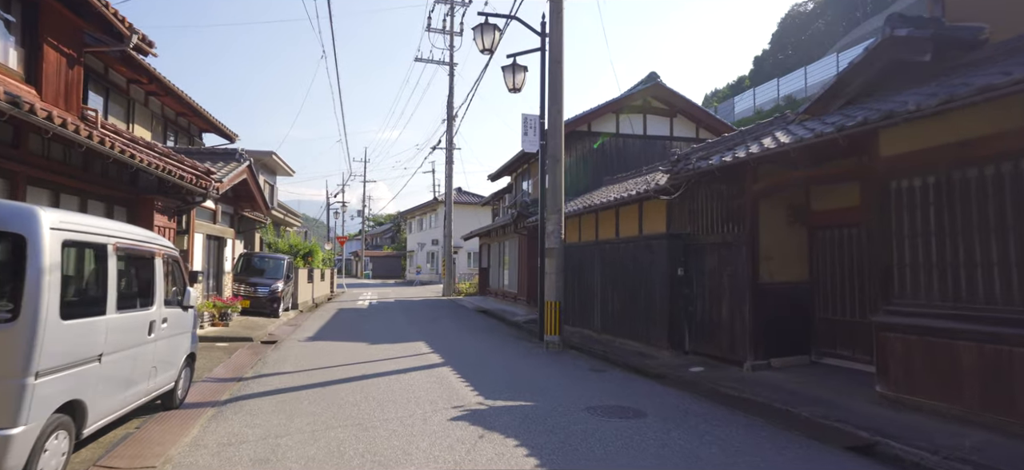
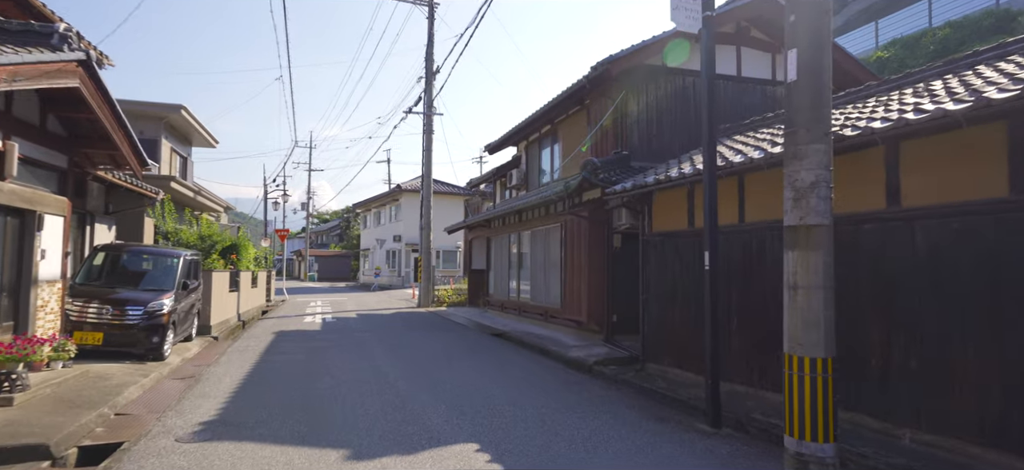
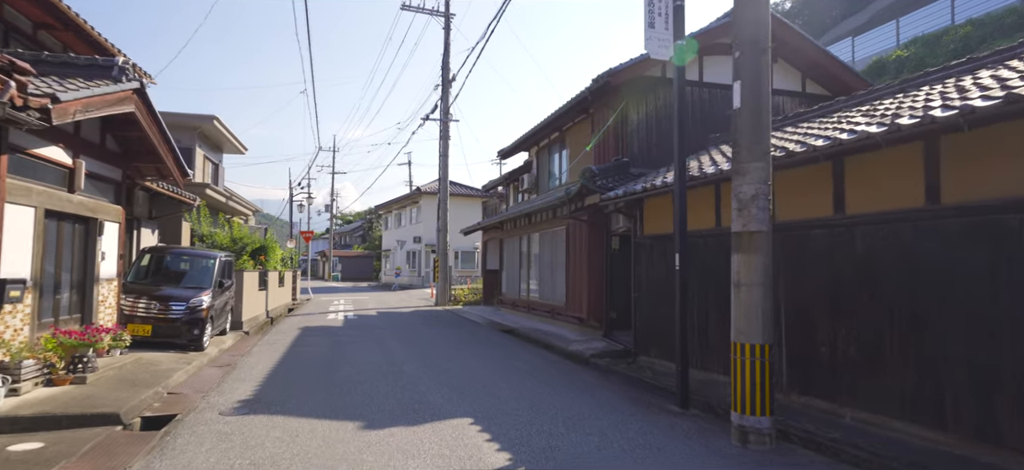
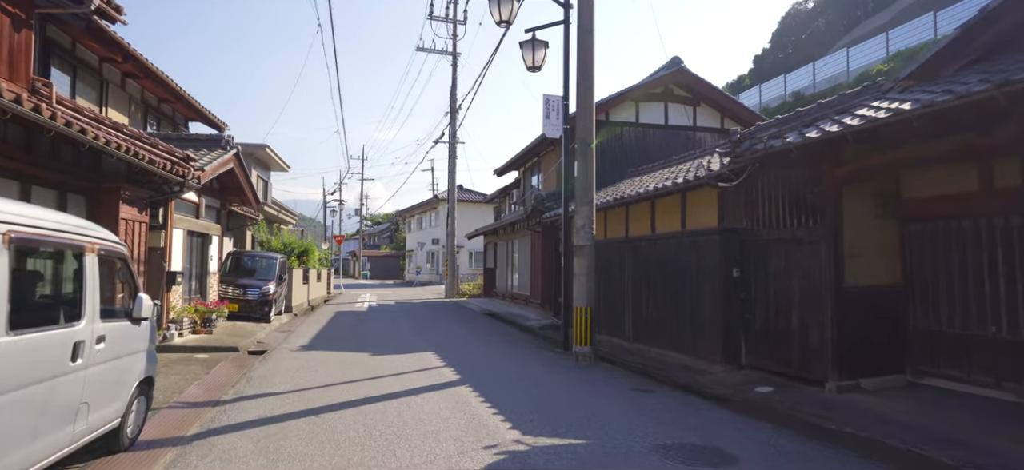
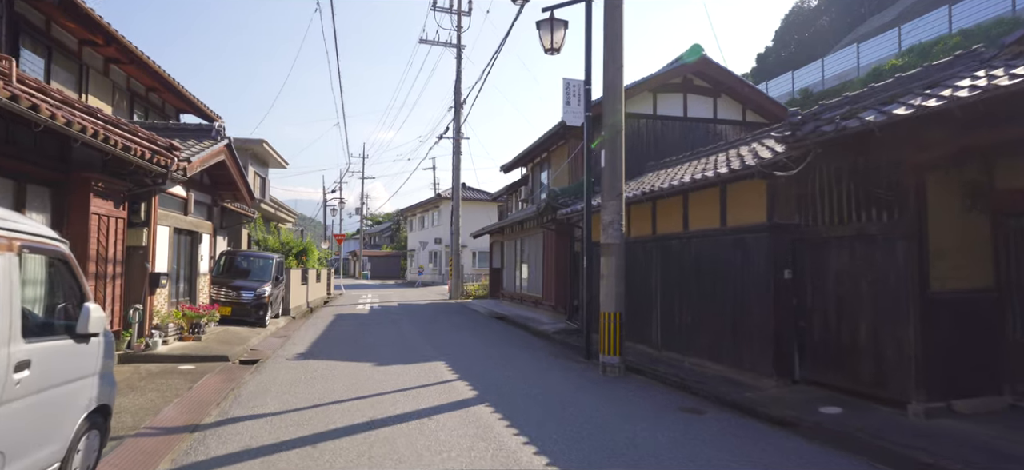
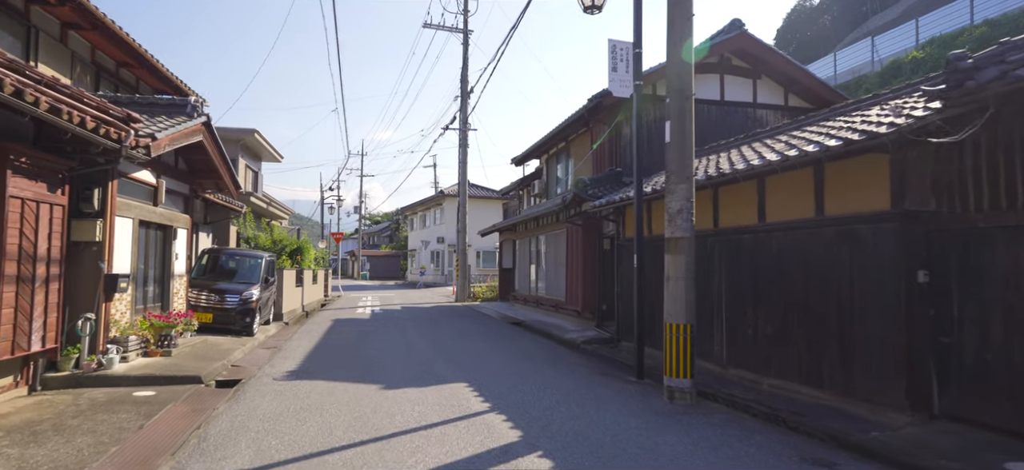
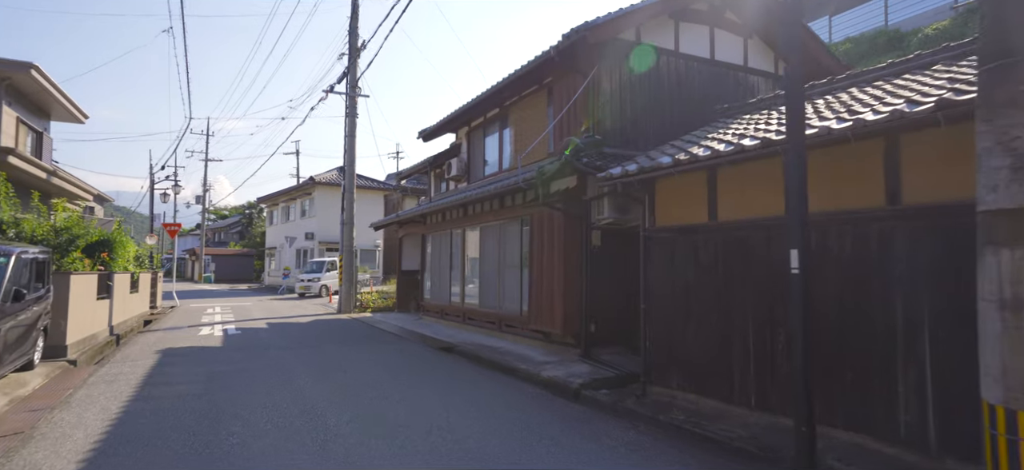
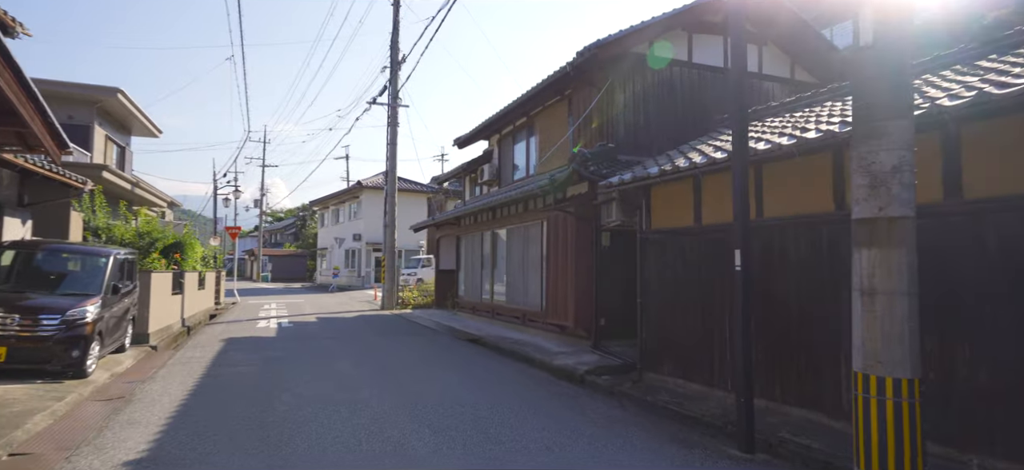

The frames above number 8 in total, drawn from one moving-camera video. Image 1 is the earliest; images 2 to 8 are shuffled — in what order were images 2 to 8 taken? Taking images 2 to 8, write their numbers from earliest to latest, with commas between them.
4, 5, 6, 3, 2, 8, 7
